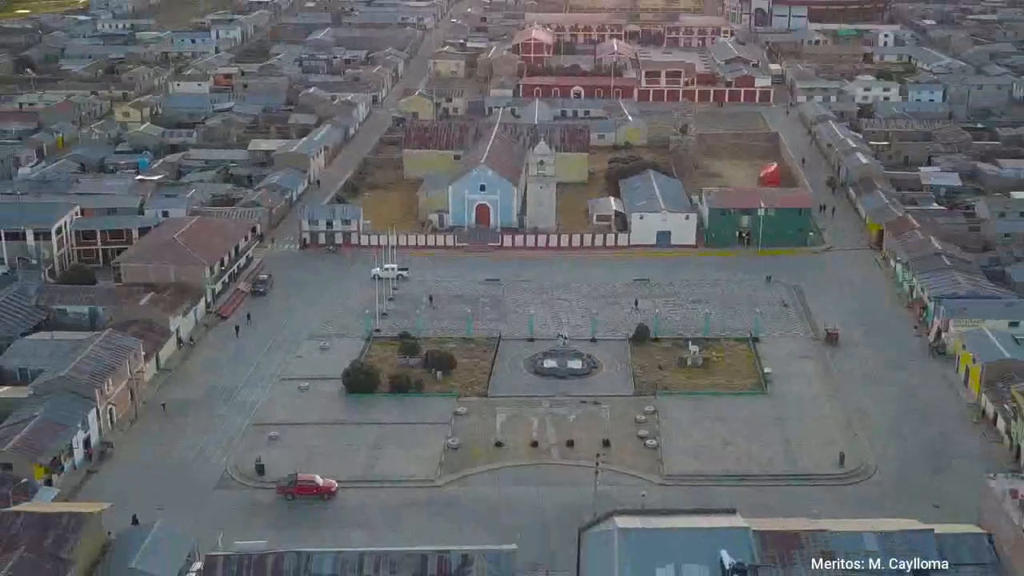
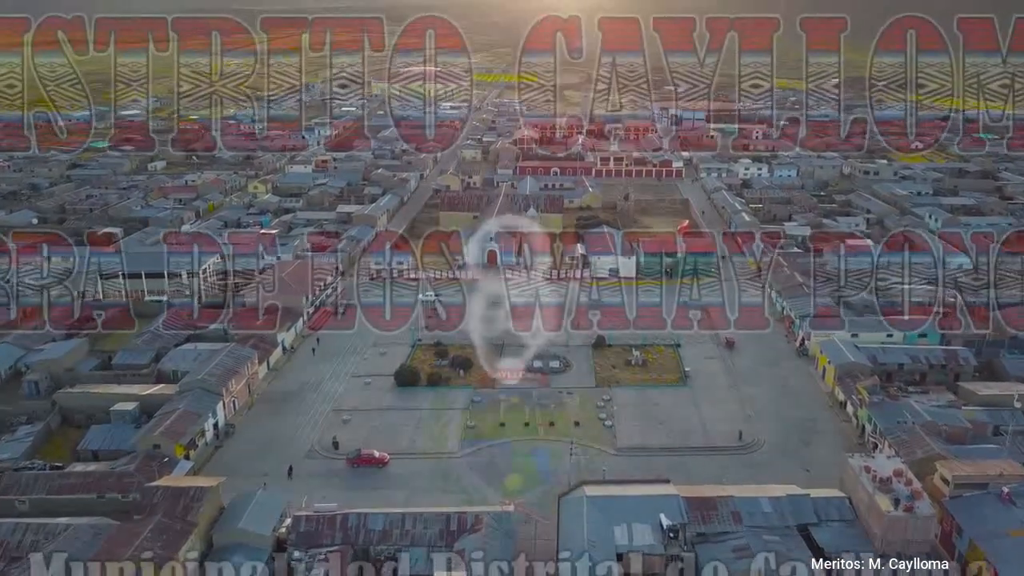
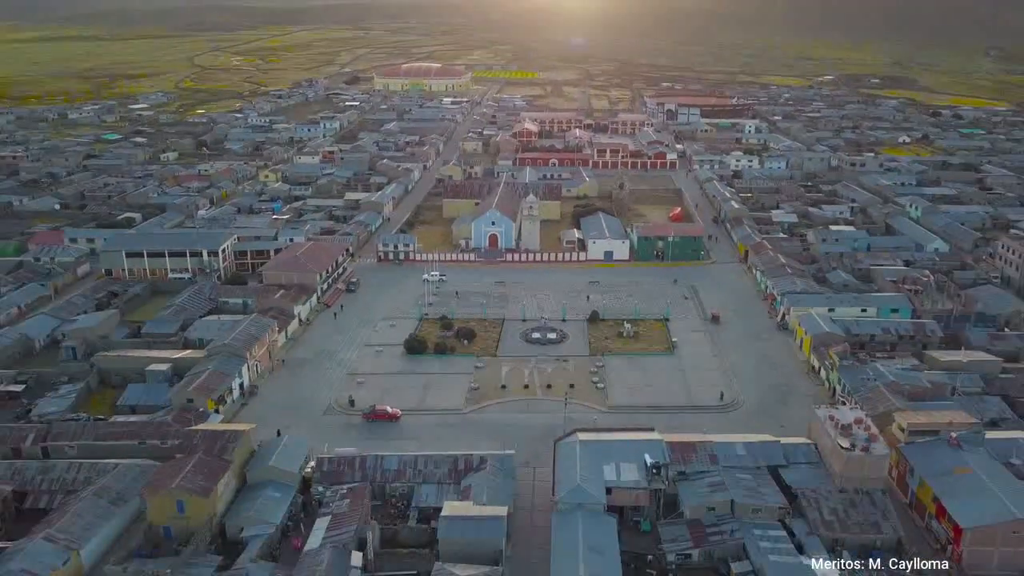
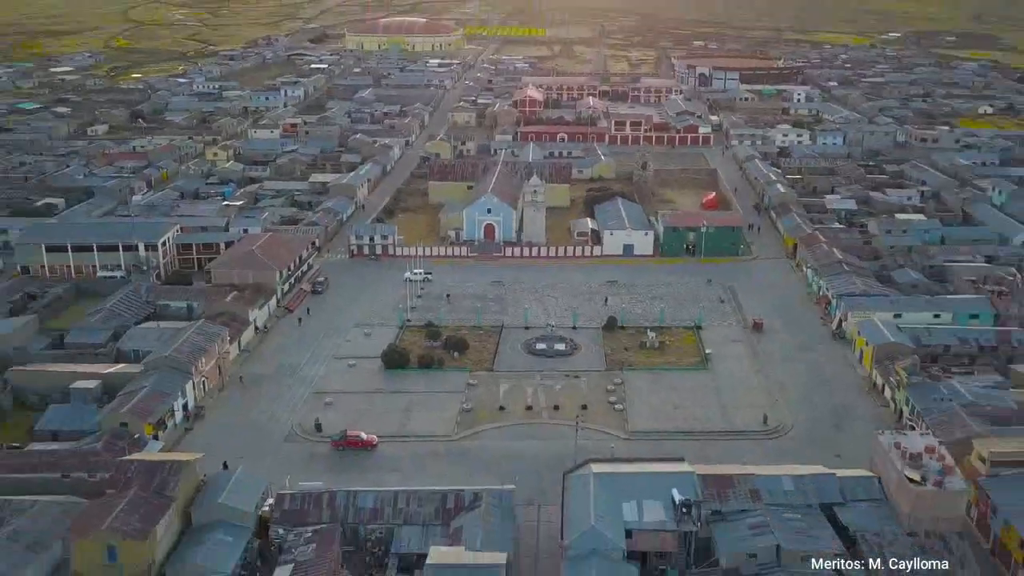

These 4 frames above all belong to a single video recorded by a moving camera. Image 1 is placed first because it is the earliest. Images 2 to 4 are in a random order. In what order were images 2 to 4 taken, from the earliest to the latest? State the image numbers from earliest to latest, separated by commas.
4, 3, 2
